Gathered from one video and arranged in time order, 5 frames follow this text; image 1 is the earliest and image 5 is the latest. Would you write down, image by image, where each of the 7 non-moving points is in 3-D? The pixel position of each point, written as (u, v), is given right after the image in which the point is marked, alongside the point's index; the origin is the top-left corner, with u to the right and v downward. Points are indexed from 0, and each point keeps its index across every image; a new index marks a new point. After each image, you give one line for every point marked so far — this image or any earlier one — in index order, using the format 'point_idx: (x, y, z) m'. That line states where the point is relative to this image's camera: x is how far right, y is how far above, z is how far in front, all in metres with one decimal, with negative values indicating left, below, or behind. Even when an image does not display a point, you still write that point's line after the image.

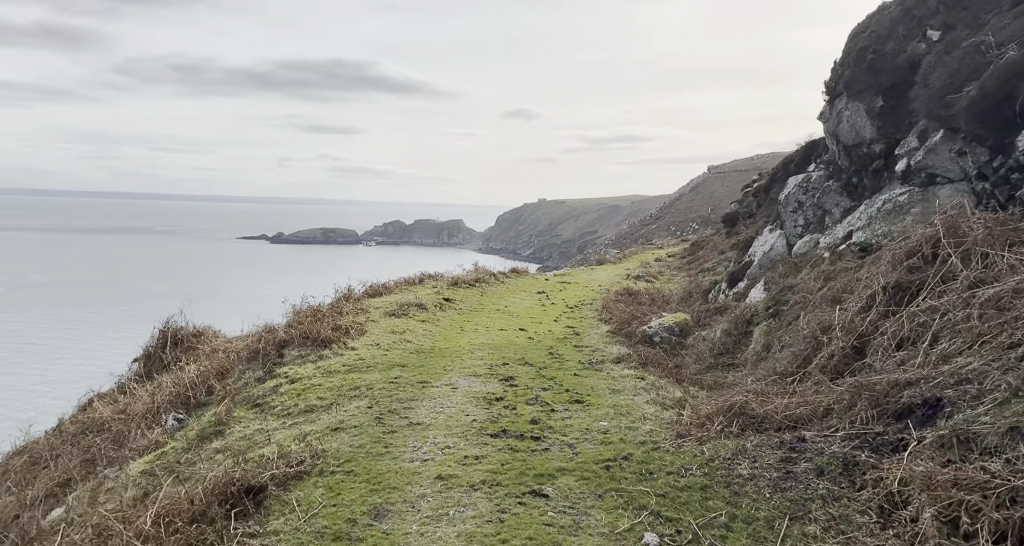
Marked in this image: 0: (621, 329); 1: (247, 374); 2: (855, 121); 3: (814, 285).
0: (+2.2, -1.2, +15.3) m
1: (-4.3, -1.7, +12.0) m
2: (+6.9, +3.1, +15.0) m
3: (+5.0, -0.2, +12.1) m
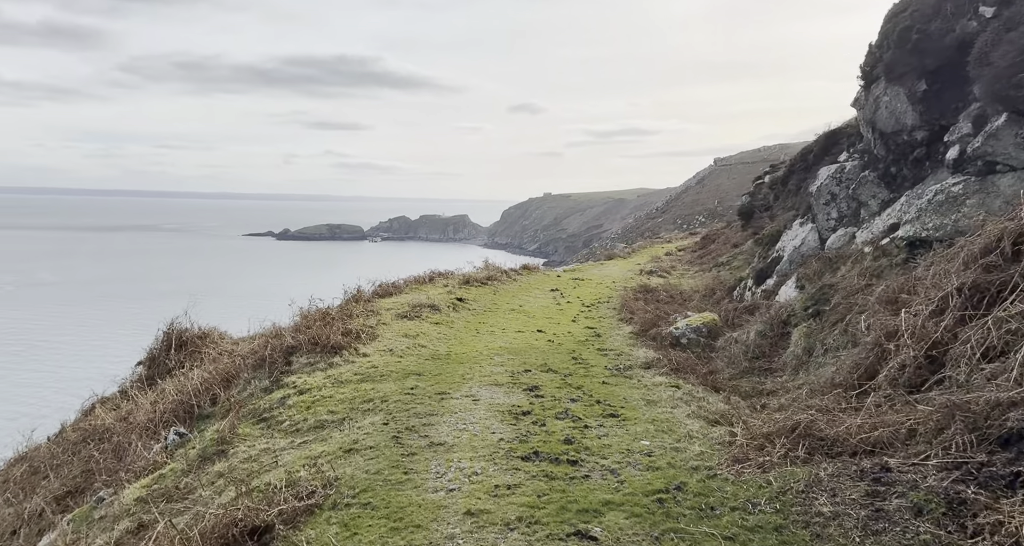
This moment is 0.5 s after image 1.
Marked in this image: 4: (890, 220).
0: (+2.6, -1.1, +14.5) m
1: (-3.9, -1.7, +11.3) m
2: (+7.2, +3.2, +14.1) m
3: (+5.3, -0.2, +11.3) m
4: (+6.6, +0.9, +13.1) m
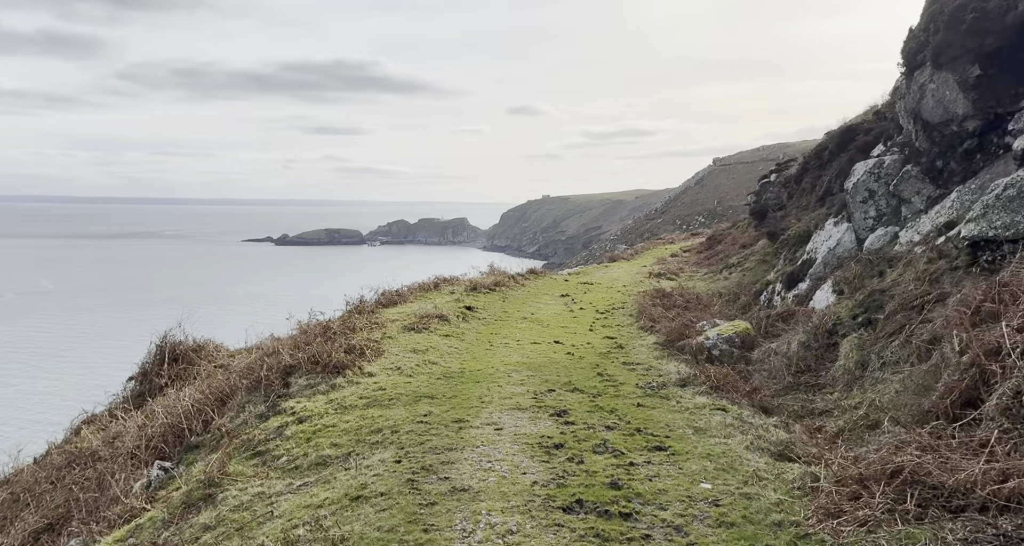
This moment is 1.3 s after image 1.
0: (+2.9, -1.2, +13.4) m
1: (-3.6, -1.8, +10.2) m
2: (+7.5, +3.1, +13.0) m
3: (+5.6, -0.3, +10.2) m
4: (+6.8, +0.9, +11.9) m
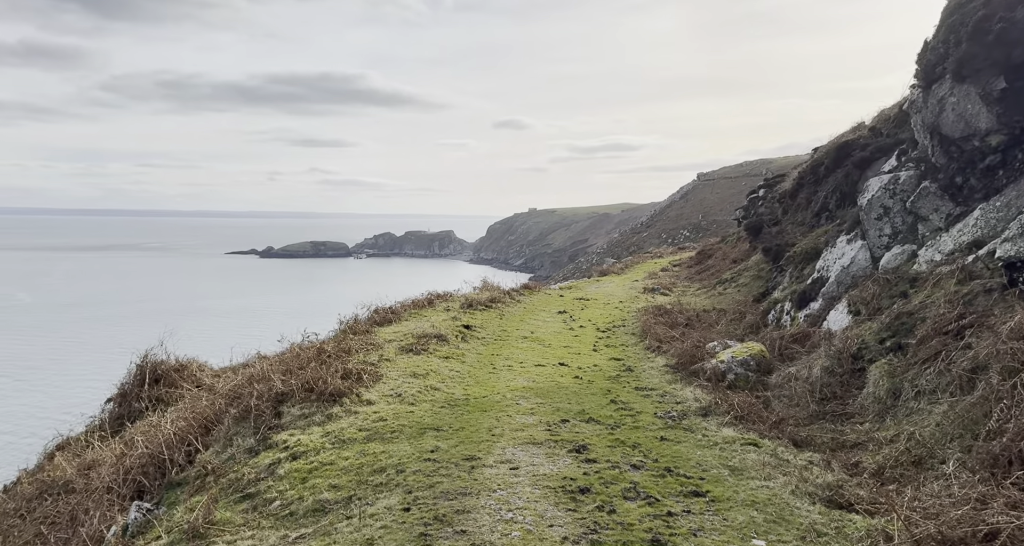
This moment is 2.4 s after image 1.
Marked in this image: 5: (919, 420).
0: (+2.9, -1.5, +12.8) m
1: (-3.5, -2.1, +9.4) m
2: (+7.5, +2.8, +12.5) m
3: (+5.7, -0.5, +9.6) m
4: (+6.9, +0.6, +11.4) m
5: (+4.7, -1.7, +8.7) m
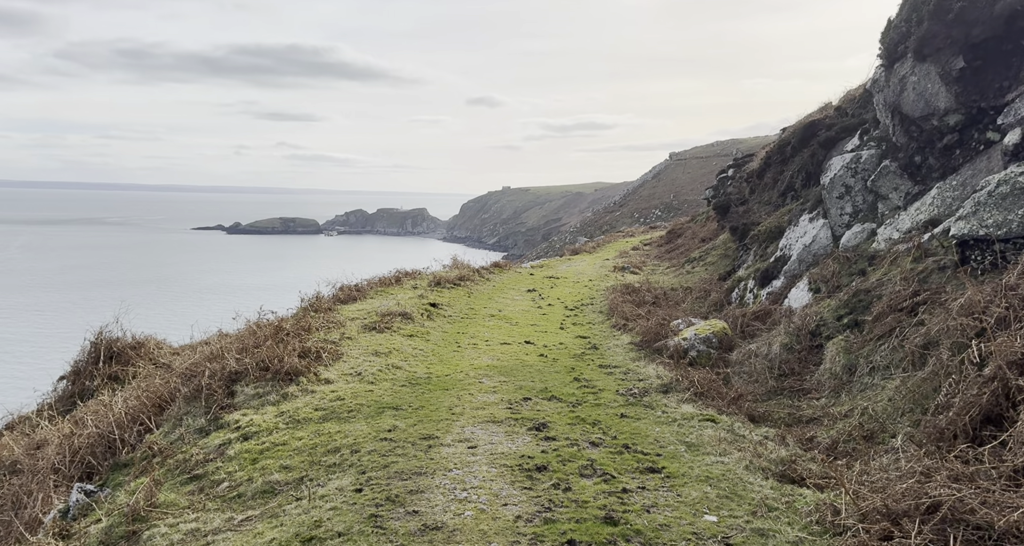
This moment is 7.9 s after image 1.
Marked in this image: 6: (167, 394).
0: (+2.3, -1.2, +12.8) m
1: (-4.0, -1.8, +9.3) m
2: (+6.9, +3.1, +12.6) m
3: (+5.2, -0.3, +9.8) m
4: (+6.4, +0.9, +11.6) m
5: (+4.3, -1.5, +8.8) m
6: (-4.6, -1.7, +10.0) m
